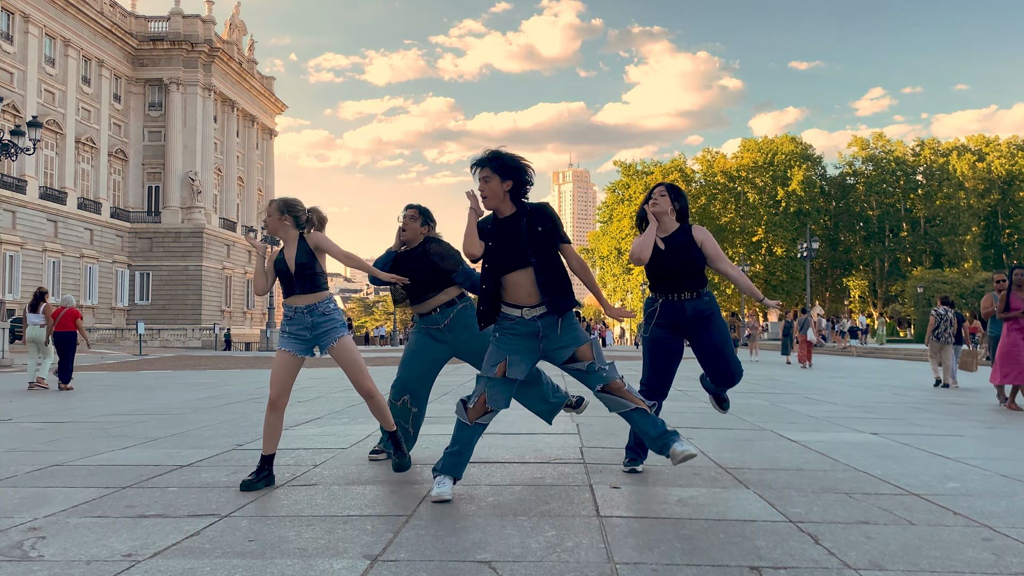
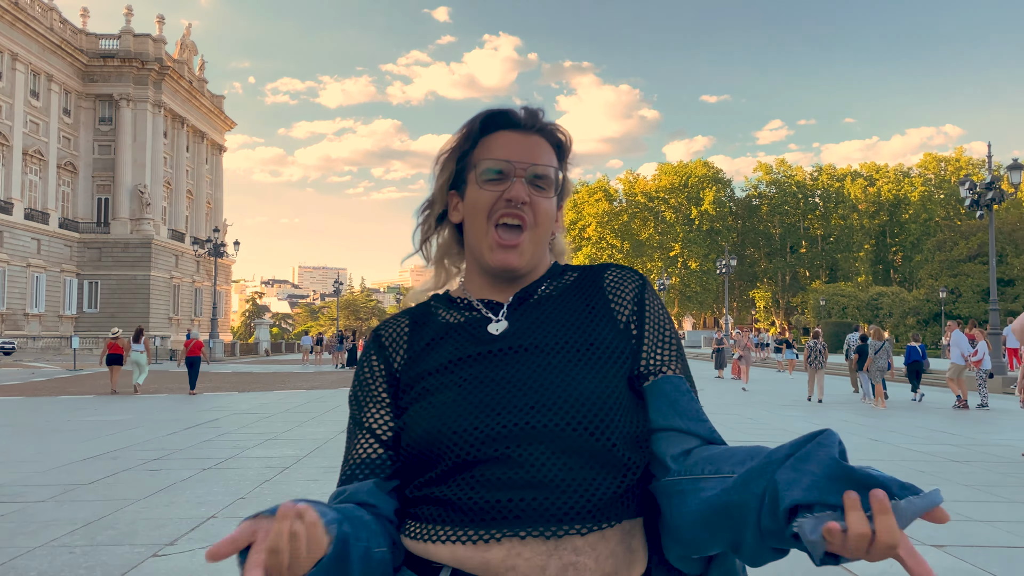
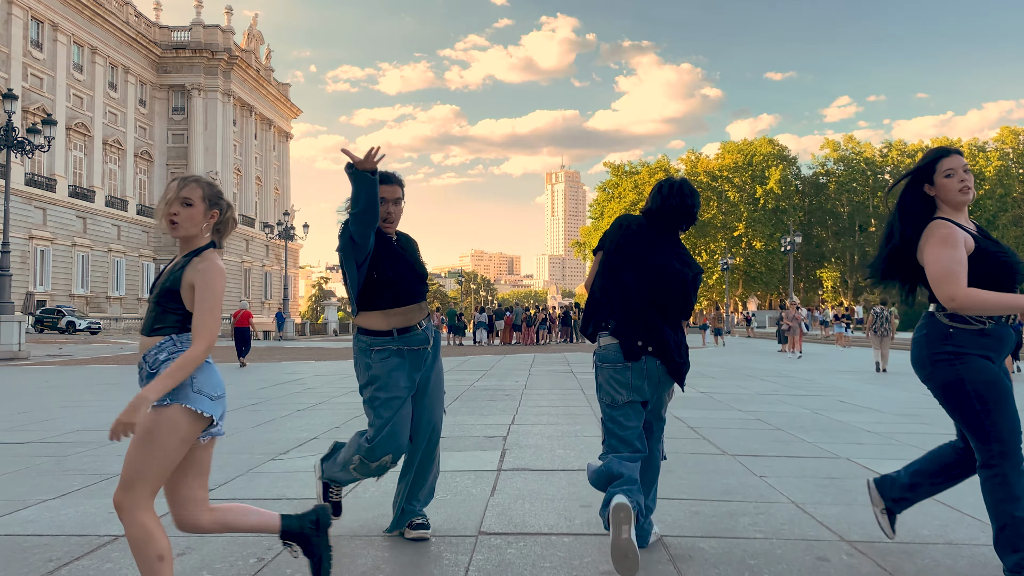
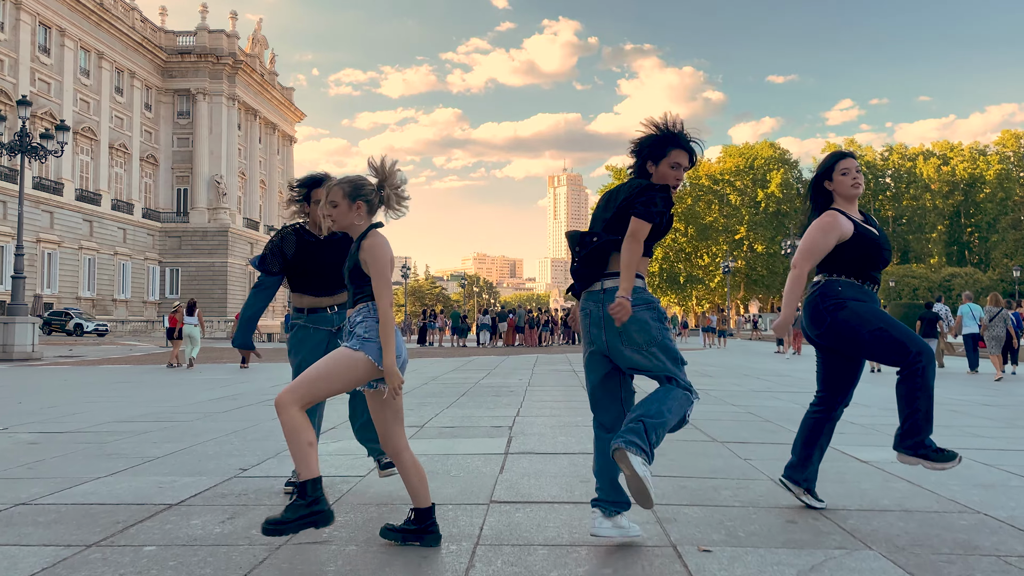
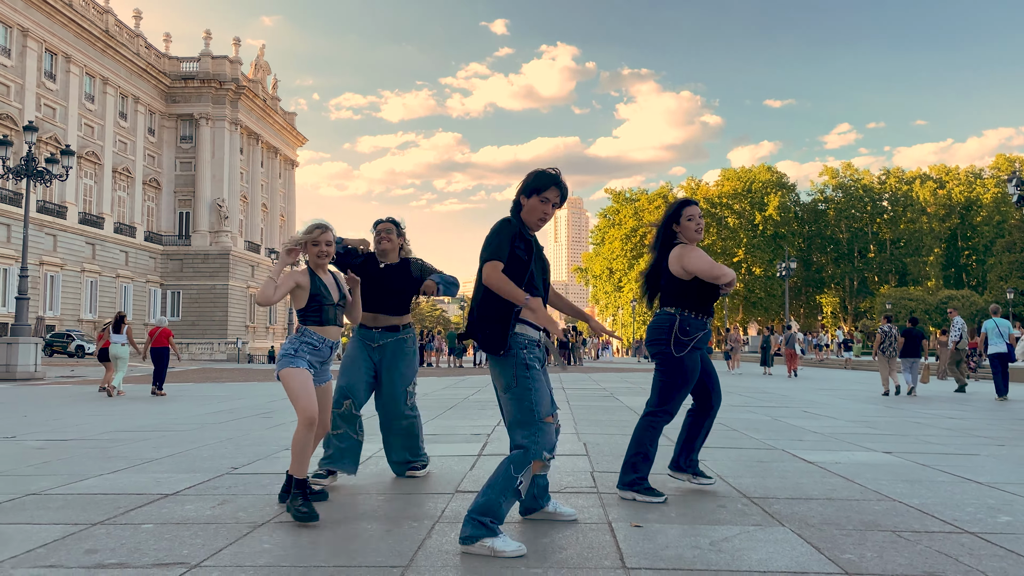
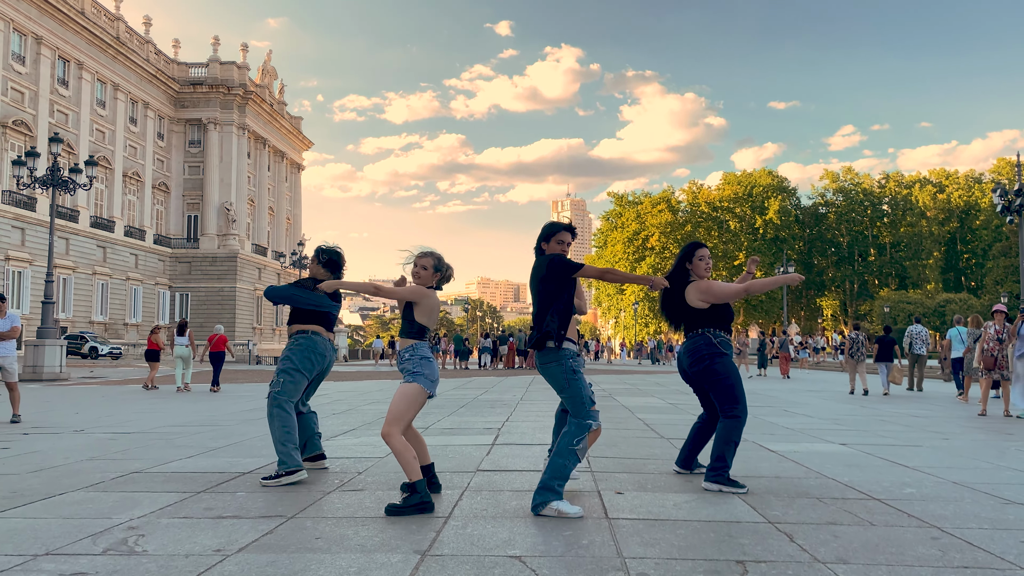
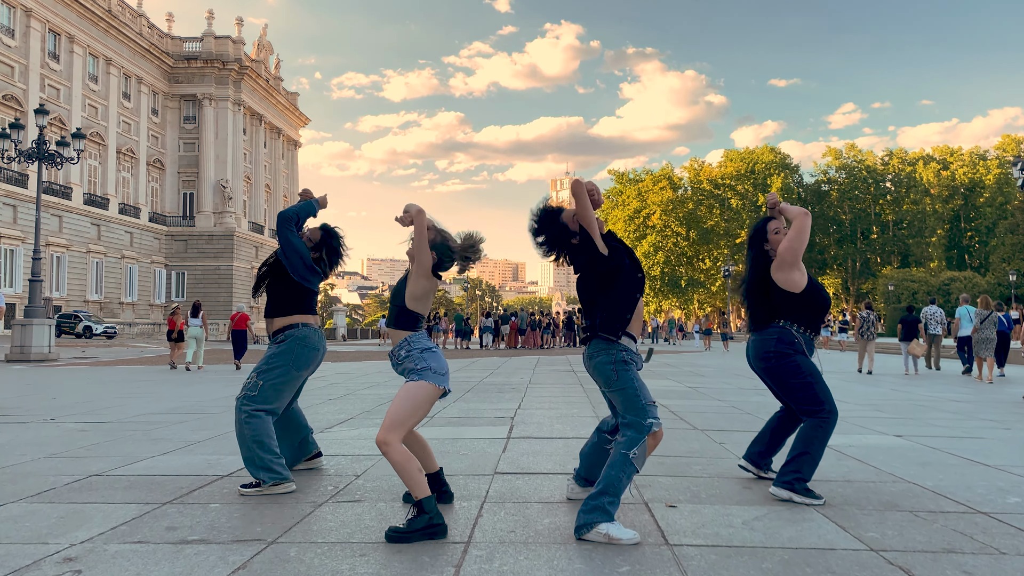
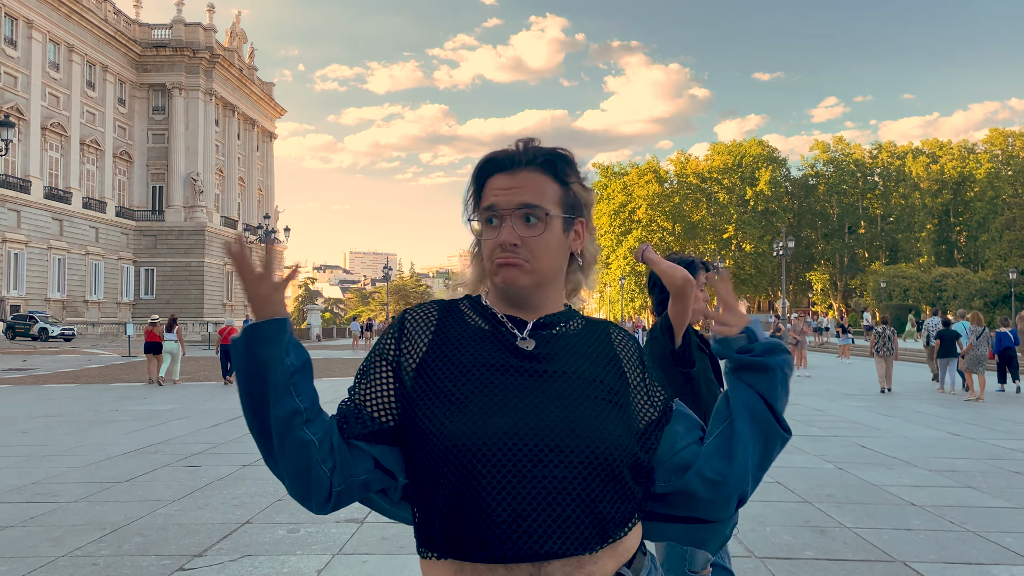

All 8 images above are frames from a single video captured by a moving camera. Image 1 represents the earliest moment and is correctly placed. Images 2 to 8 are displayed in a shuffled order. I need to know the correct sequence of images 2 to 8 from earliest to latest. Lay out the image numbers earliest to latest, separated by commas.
5, 6, 7, 4, 3, 8, 2
